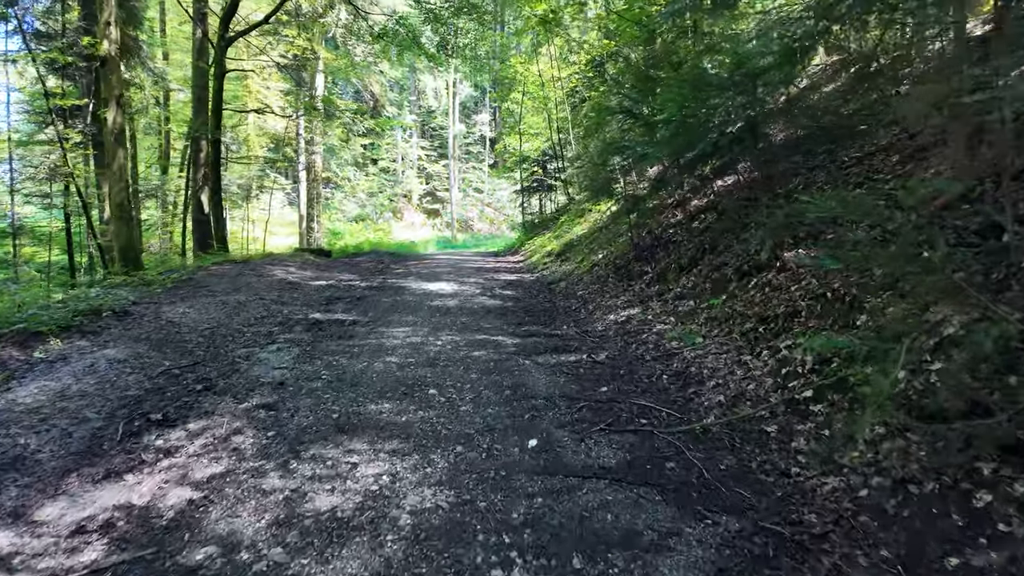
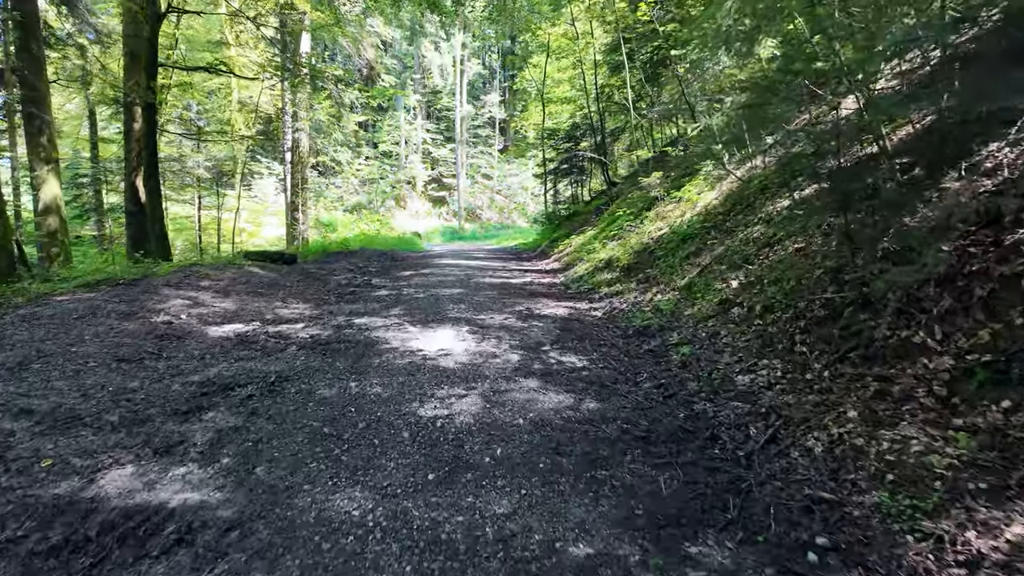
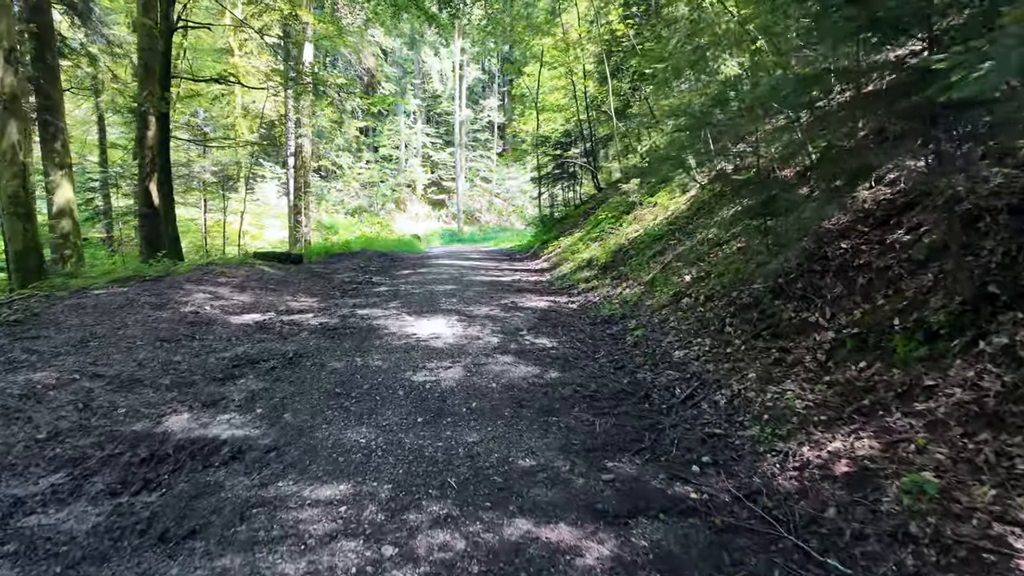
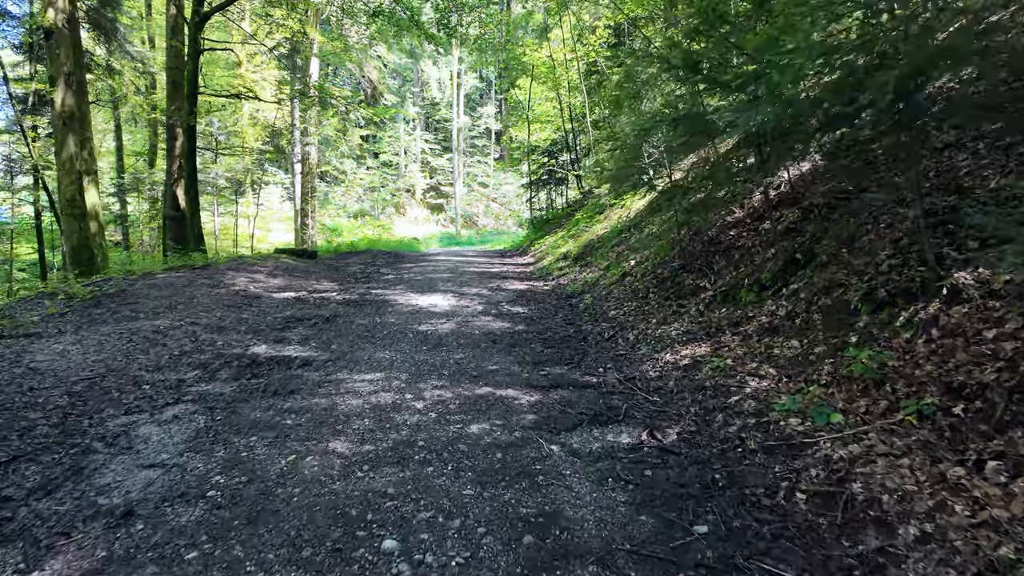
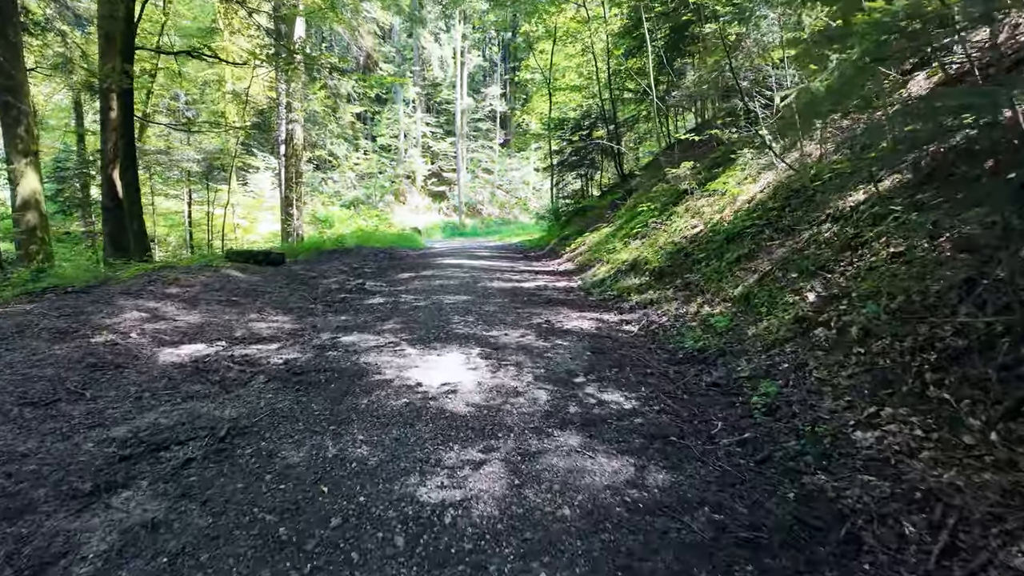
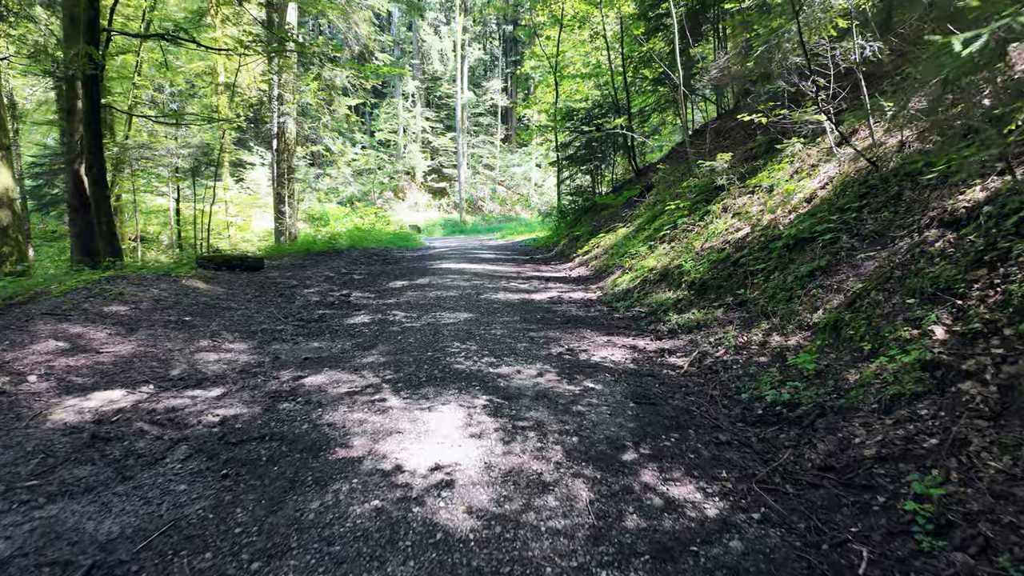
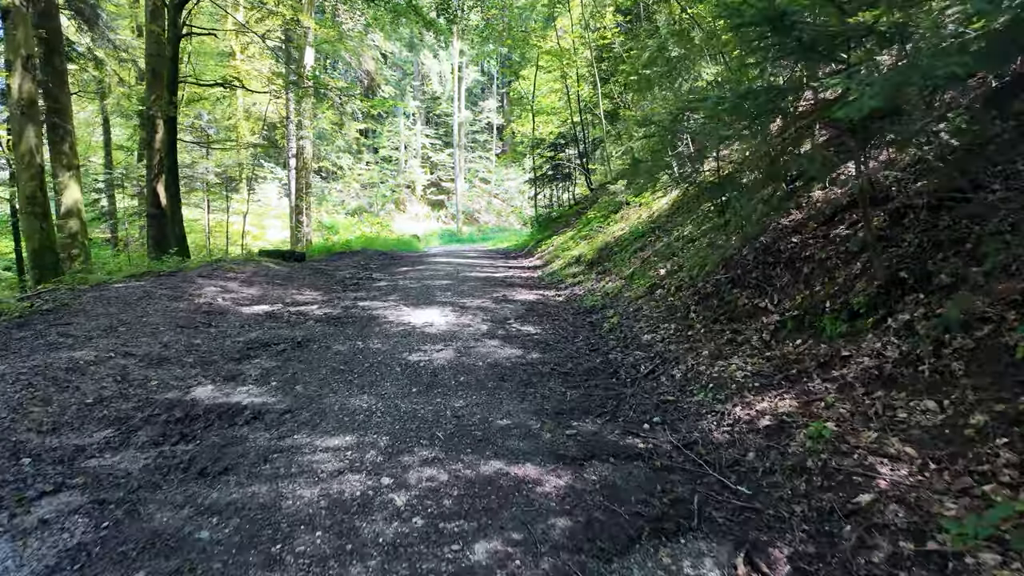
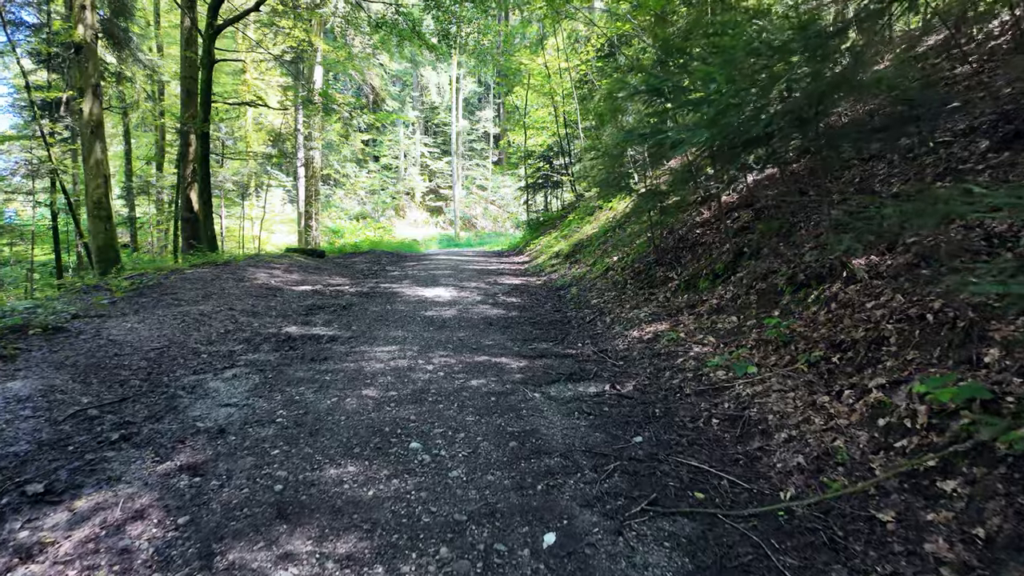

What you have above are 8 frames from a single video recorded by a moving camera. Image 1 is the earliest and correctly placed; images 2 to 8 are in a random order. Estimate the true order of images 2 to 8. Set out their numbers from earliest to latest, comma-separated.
8, 4, 7, 3, 2, 5, 6
